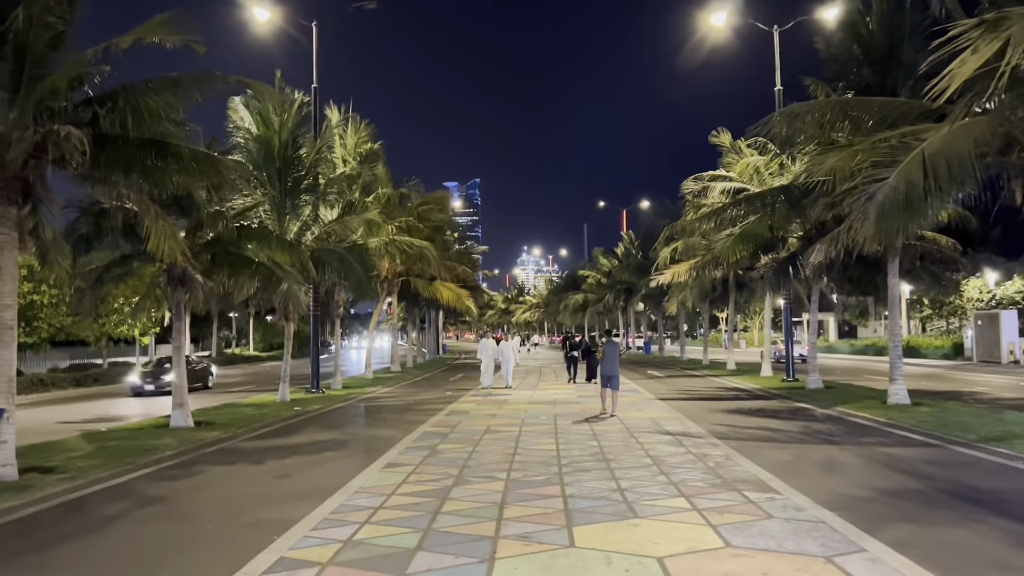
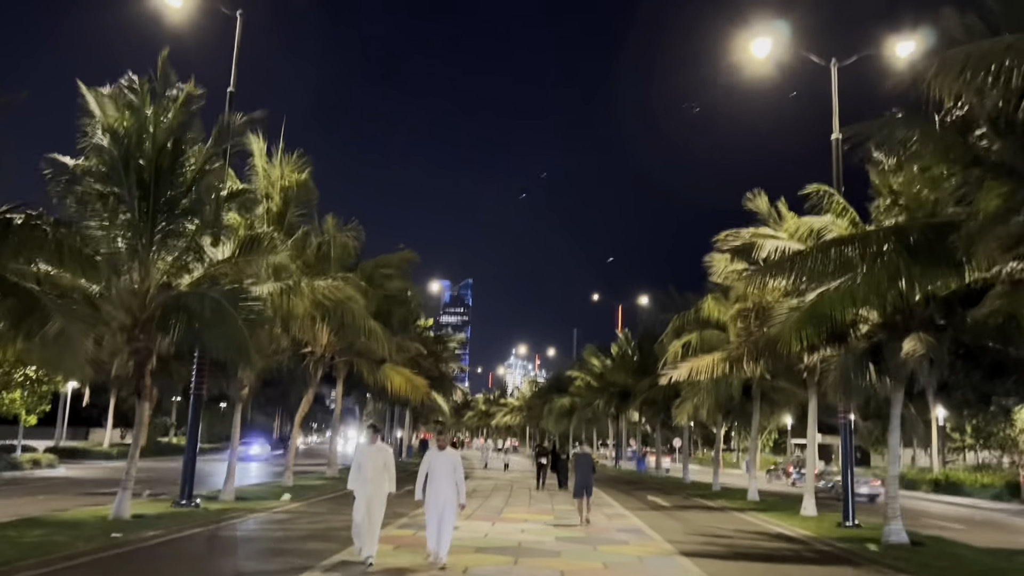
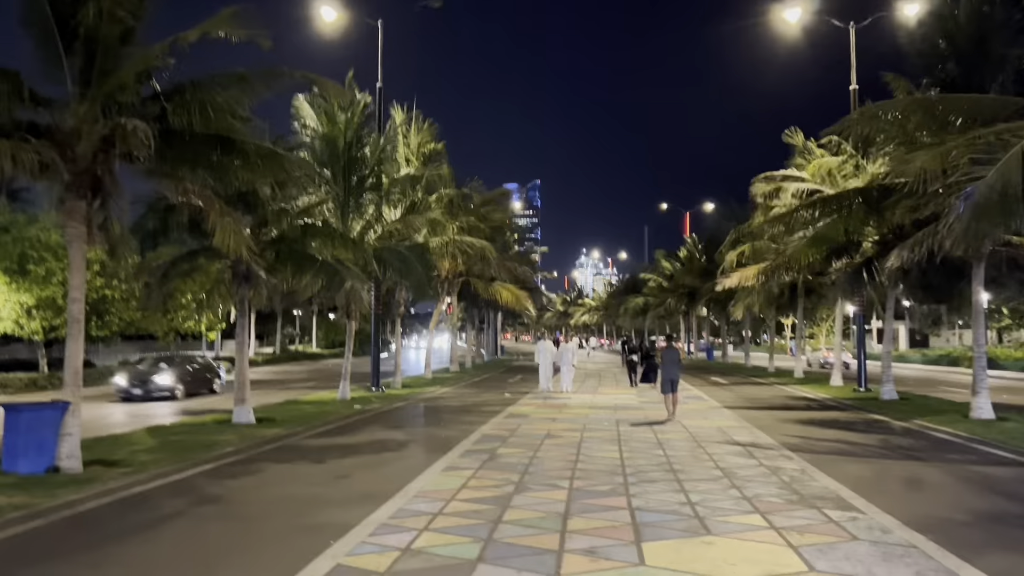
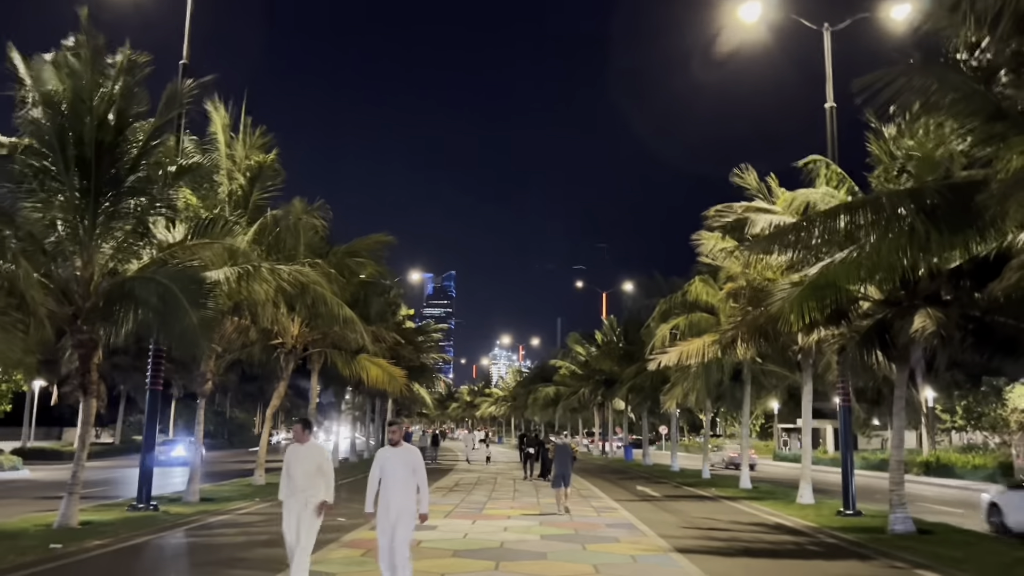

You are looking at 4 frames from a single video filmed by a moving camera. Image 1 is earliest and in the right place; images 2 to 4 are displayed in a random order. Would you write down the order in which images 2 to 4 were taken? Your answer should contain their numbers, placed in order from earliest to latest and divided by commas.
3, 2, 4
